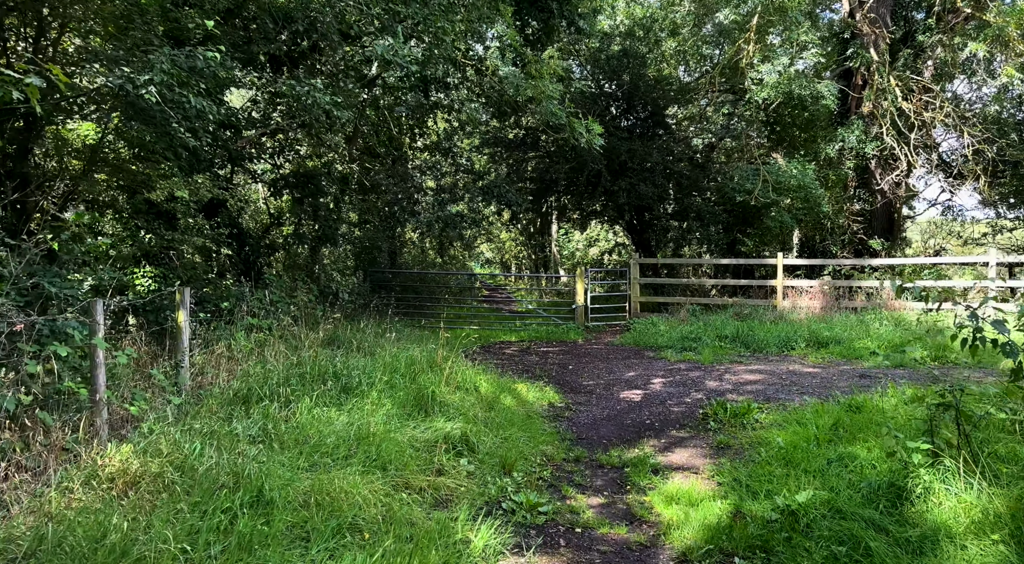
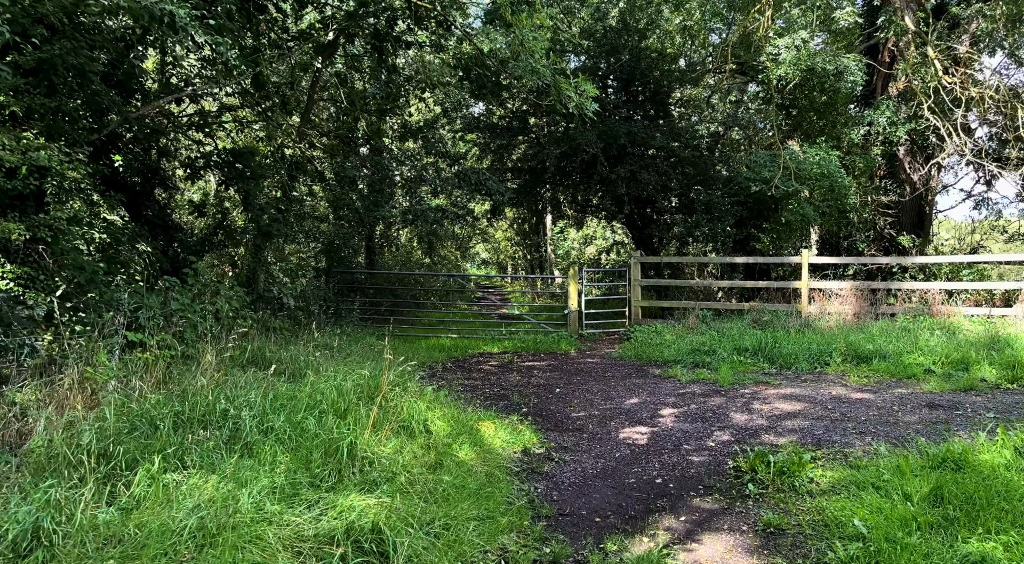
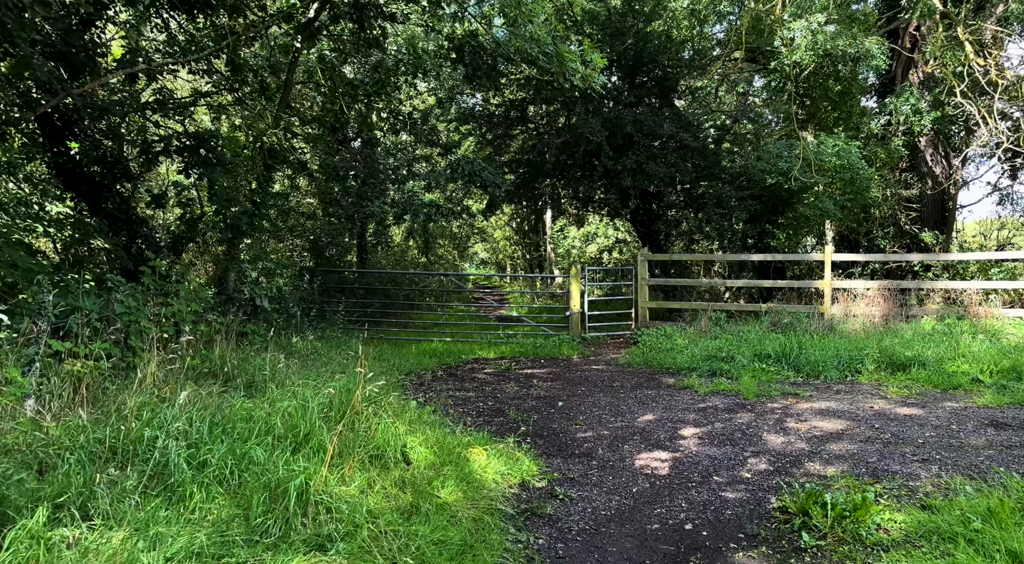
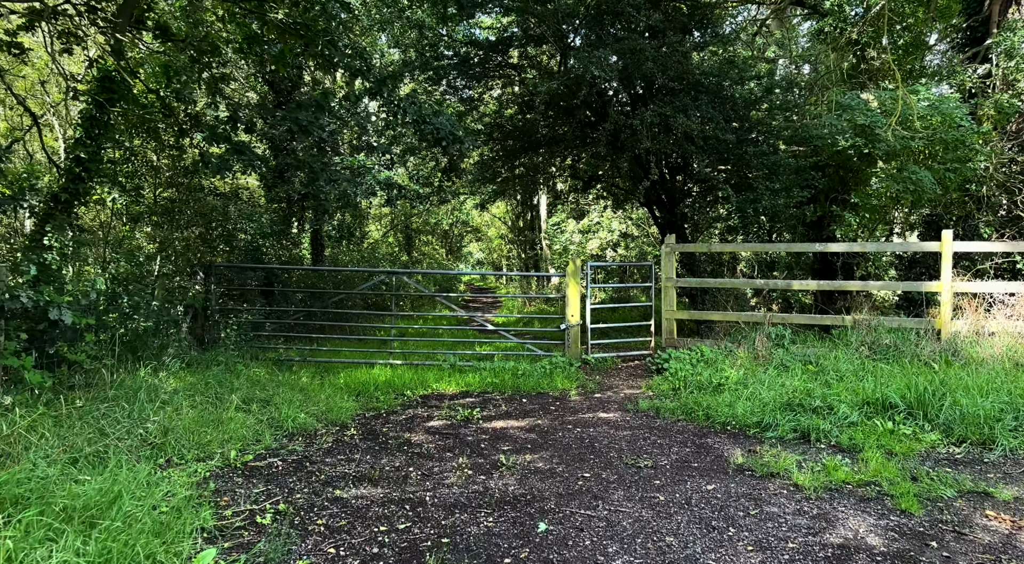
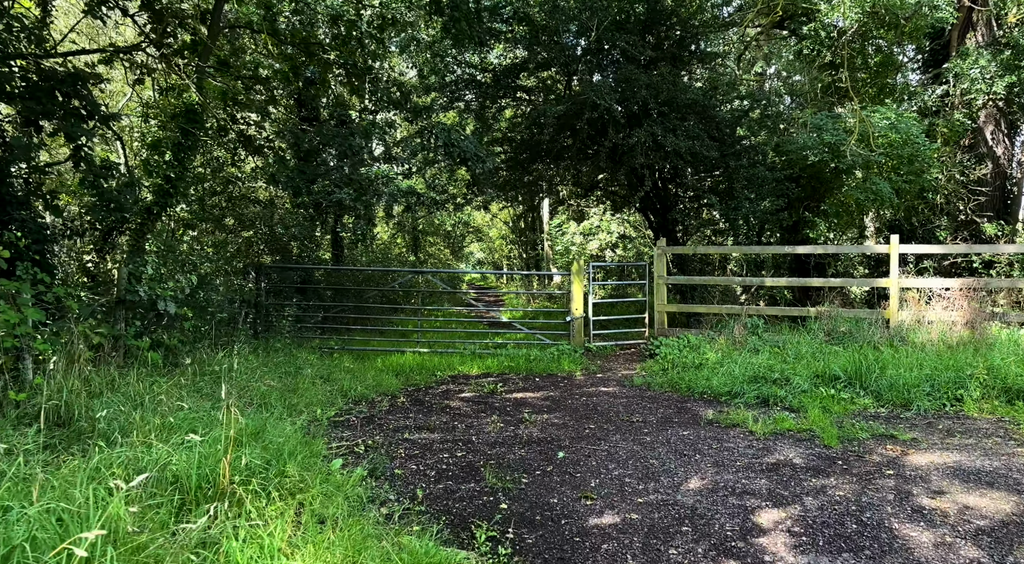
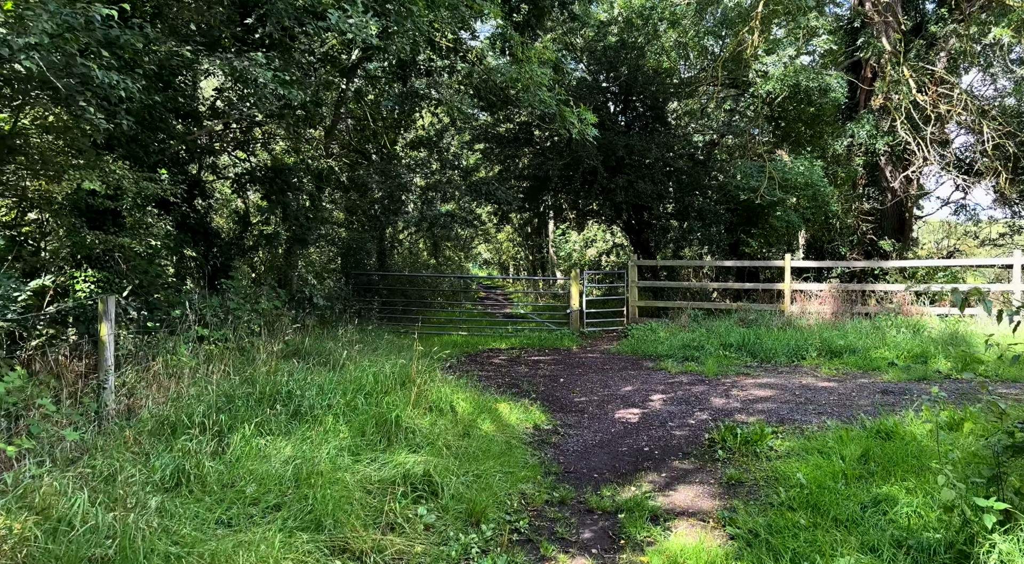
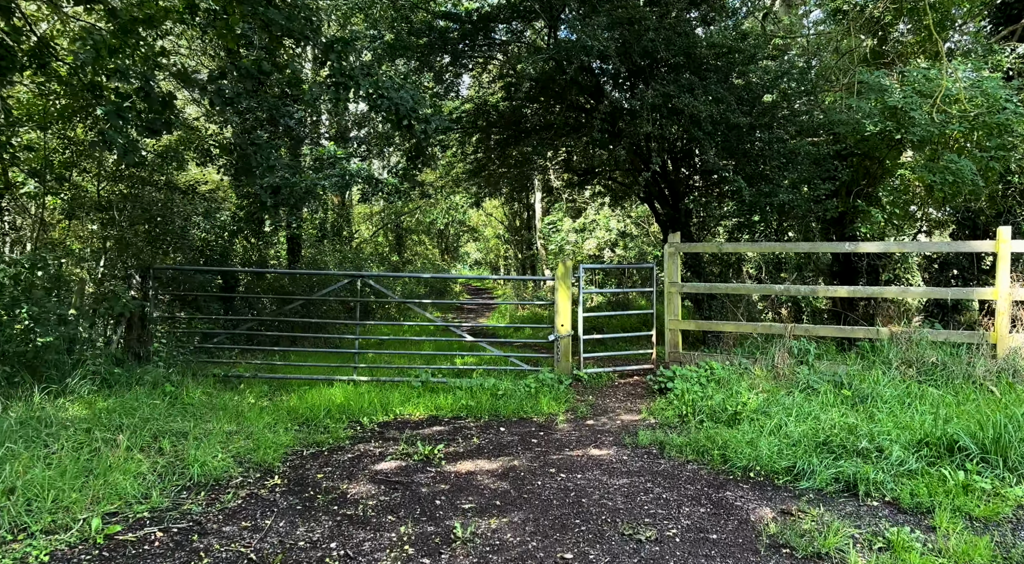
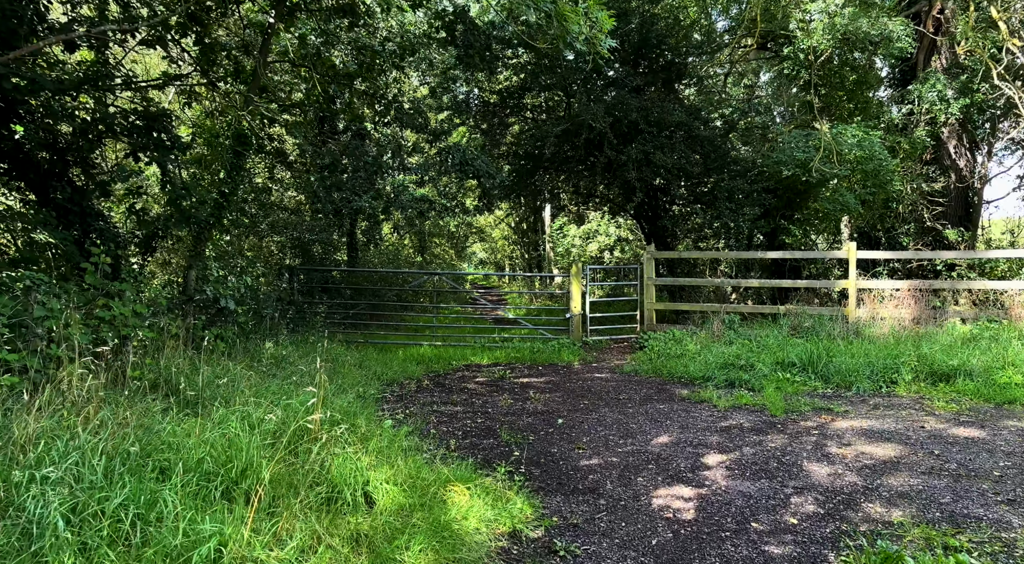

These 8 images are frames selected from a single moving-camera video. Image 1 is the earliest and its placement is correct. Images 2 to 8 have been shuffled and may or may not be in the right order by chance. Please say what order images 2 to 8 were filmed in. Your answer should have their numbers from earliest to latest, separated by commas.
6, 2, 3, 8, 5, 4, 7
